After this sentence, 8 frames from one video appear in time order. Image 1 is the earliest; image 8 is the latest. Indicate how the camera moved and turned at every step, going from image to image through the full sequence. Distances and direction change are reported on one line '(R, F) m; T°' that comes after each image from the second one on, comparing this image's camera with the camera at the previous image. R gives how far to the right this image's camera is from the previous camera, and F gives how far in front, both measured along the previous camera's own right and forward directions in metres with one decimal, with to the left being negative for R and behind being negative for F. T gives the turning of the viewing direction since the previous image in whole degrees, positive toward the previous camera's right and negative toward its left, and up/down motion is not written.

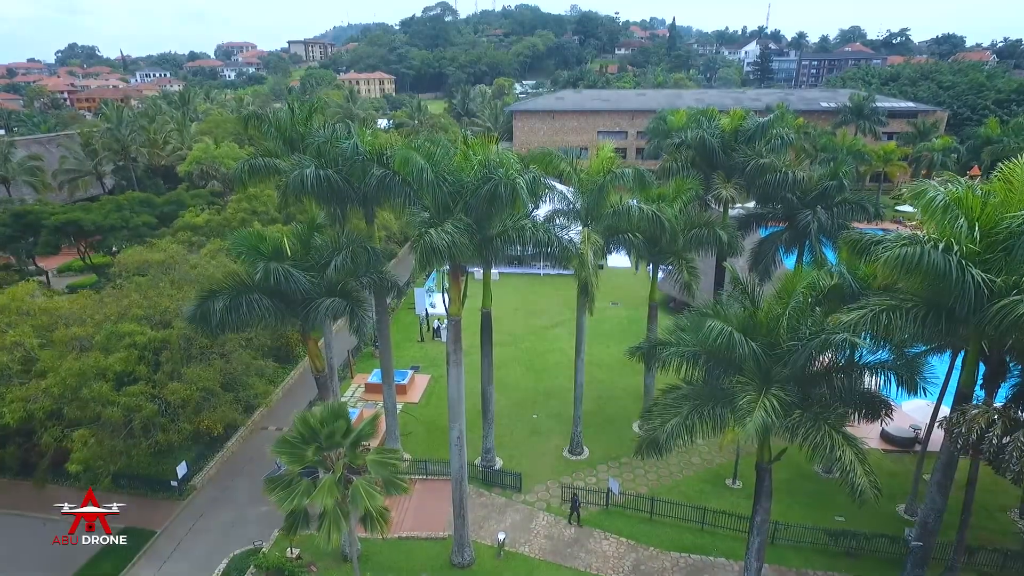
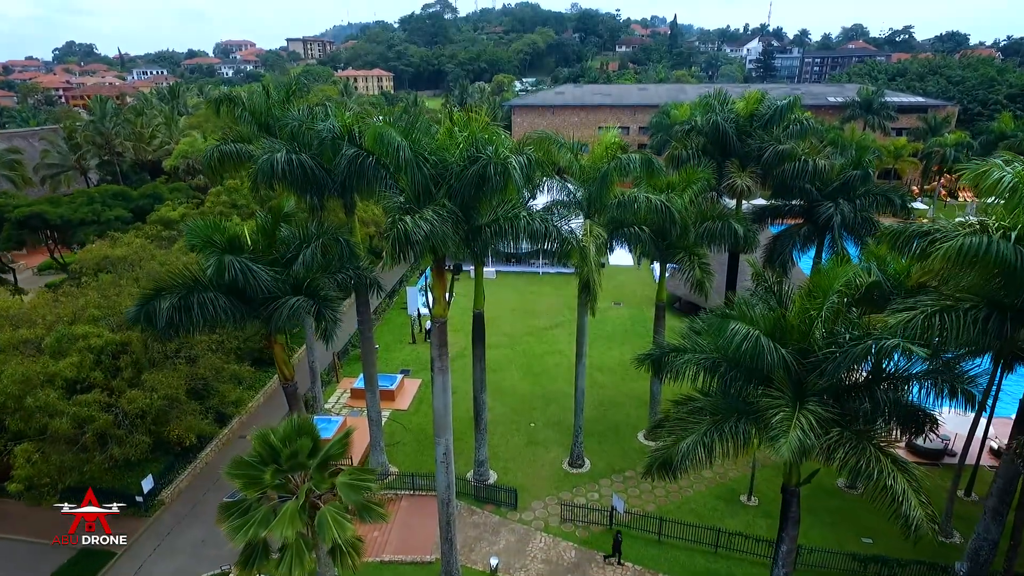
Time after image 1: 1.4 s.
(+0.1, +1.5) m; 0°
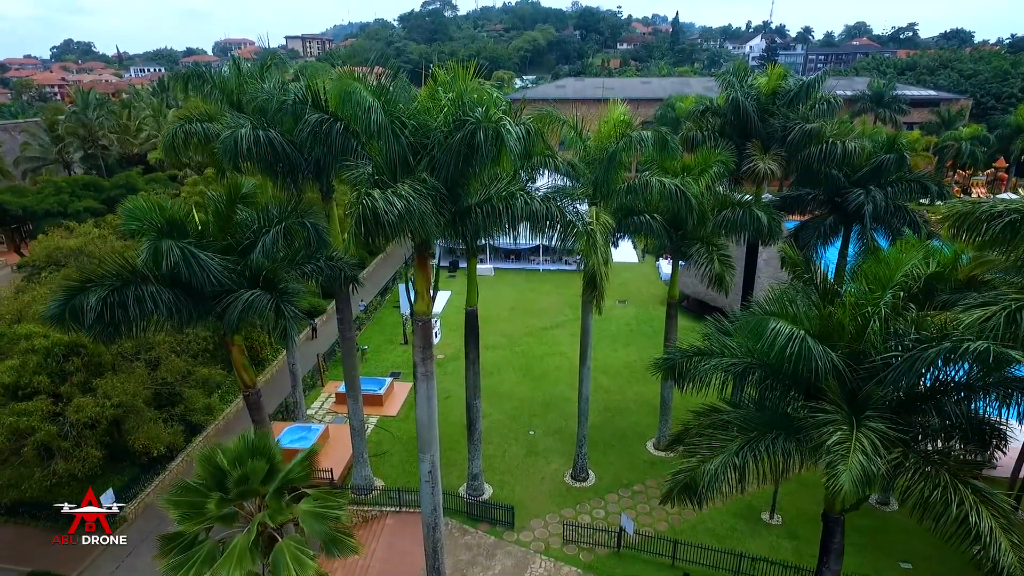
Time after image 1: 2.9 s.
(+0.1, +1.6) m; 0°
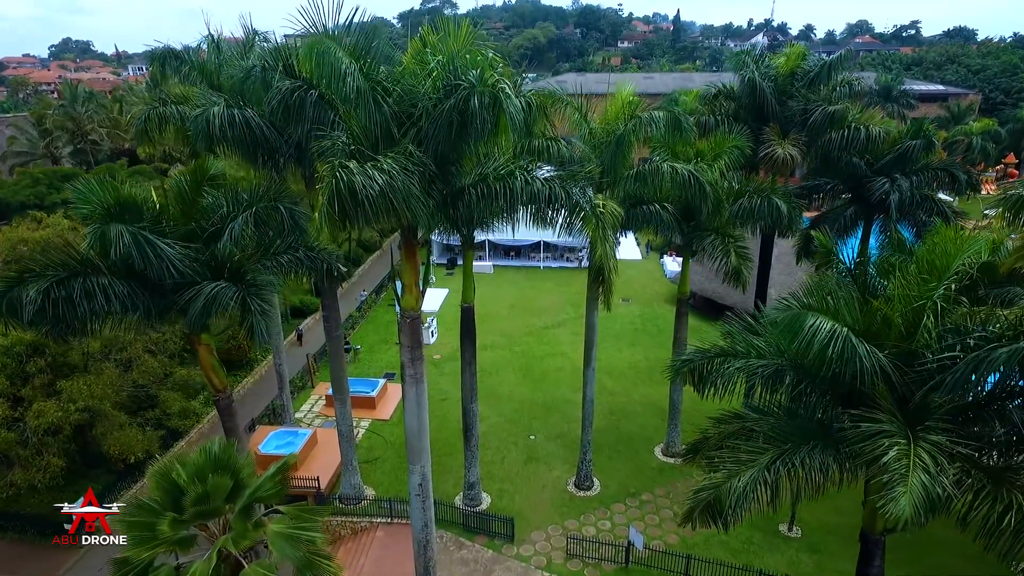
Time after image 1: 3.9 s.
(0.0, +1.0) m; 0°
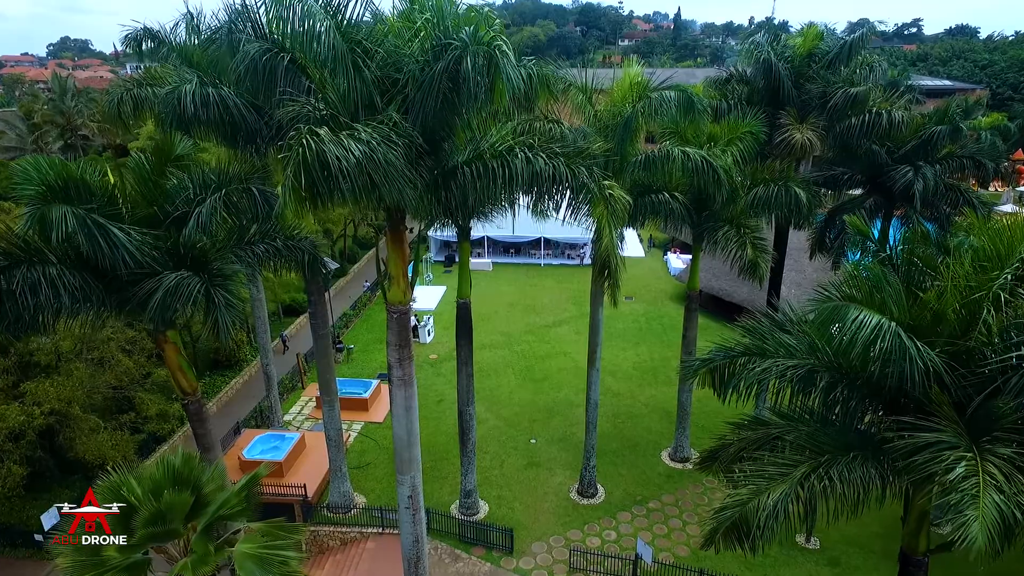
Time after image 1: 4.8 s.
(0.0, +0.9) m; 0°
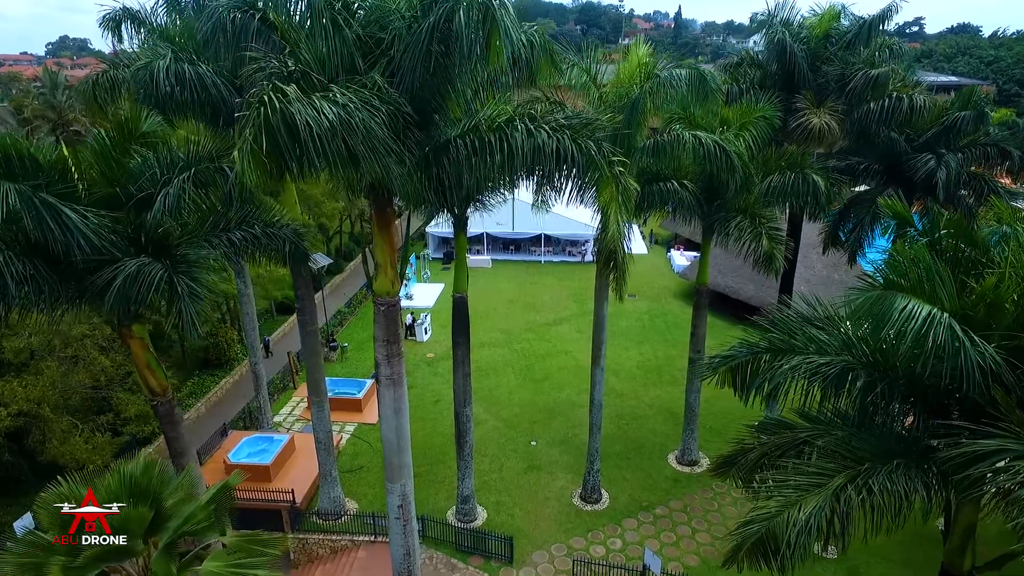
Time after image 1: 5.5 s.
(0.0, +0.7) m; 0°
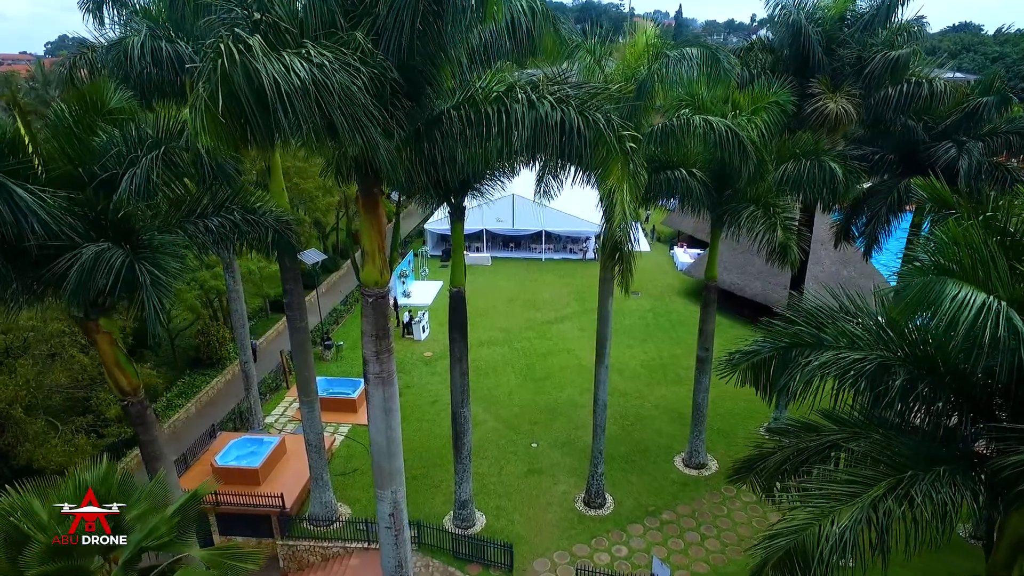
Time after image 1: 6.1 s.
(0.0, +0.6) m; 0°
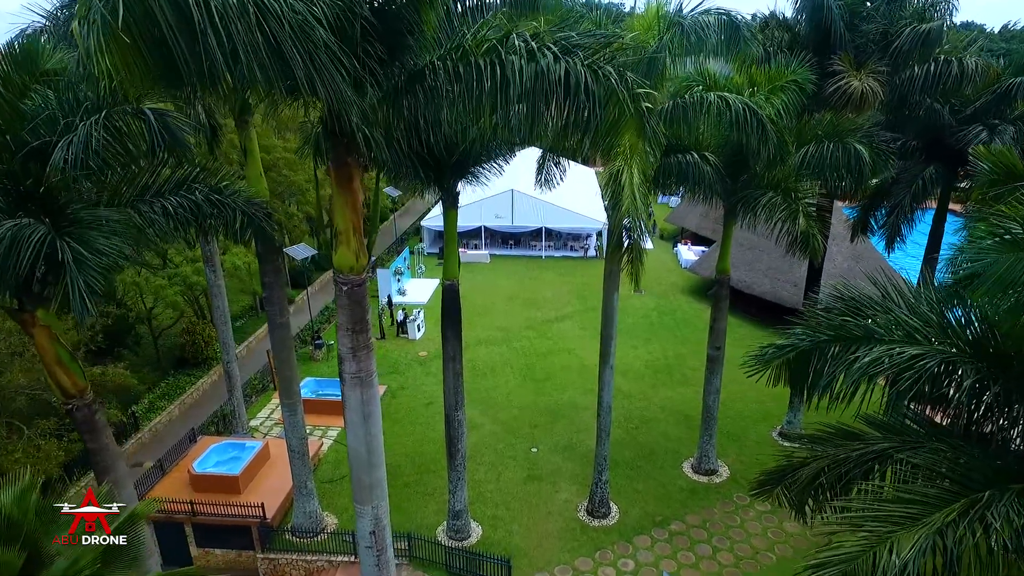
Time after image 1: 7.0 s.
(0.0, +0.8) m; 0°
